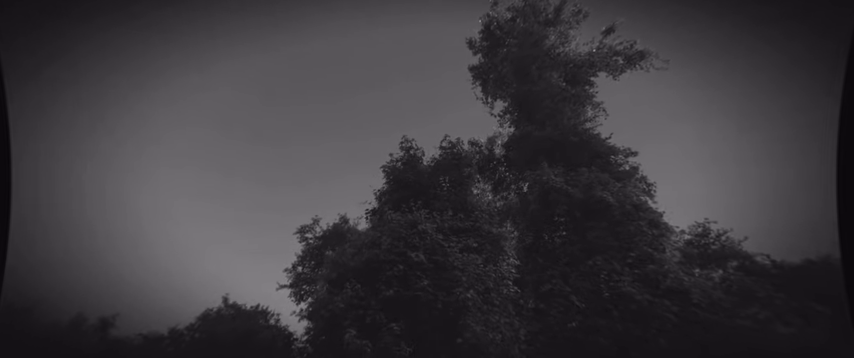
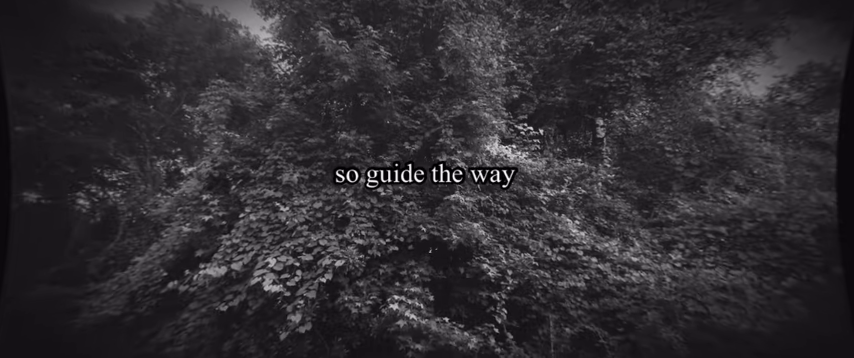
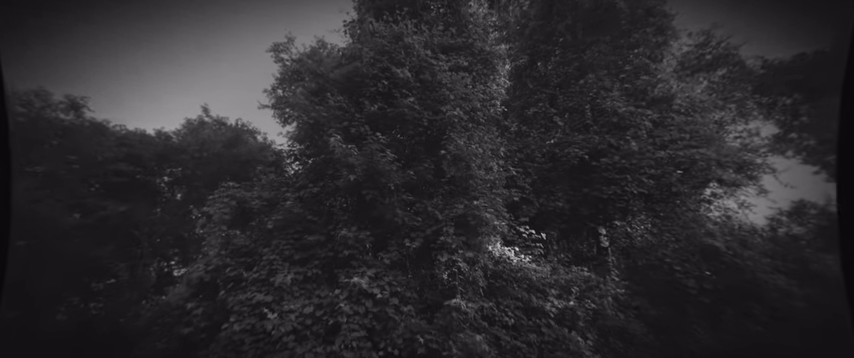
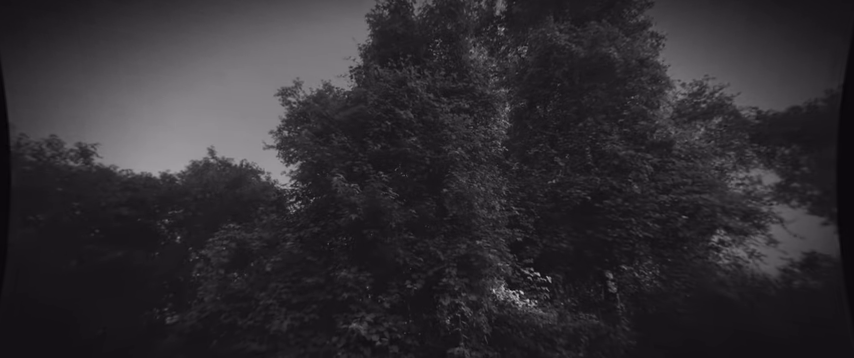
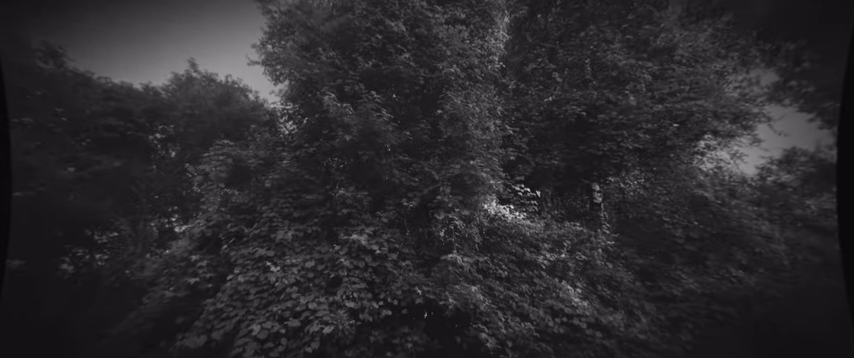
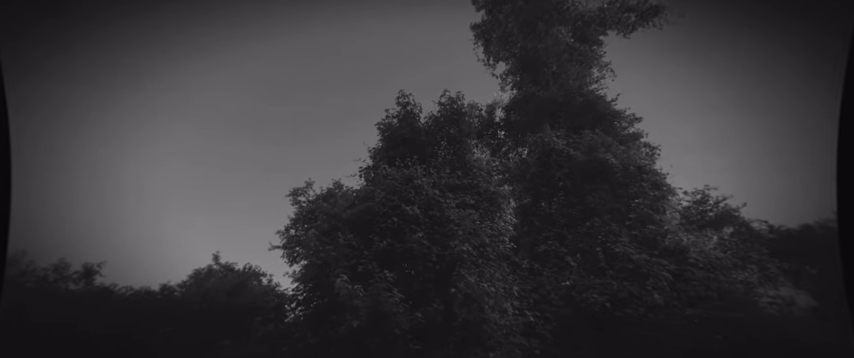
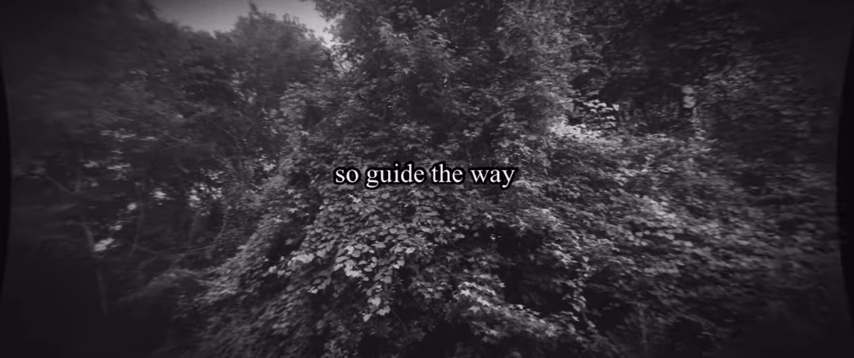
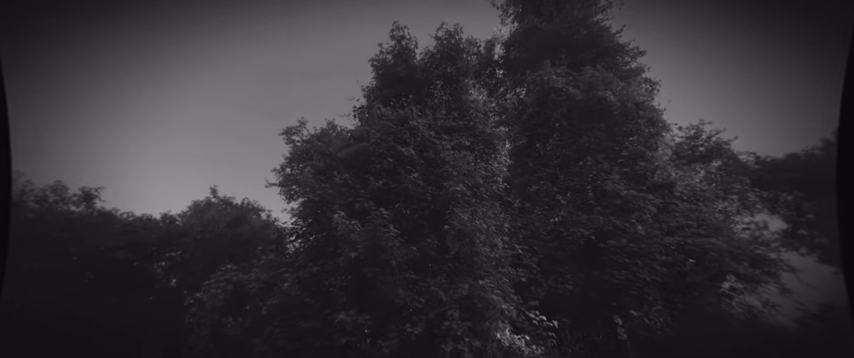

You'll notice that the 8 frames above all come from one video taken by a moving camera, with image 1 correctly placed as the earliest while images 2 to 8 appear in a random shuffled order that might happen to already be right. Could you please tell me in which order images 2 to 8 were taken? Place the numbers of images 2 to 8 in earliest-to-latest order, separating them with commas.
6, 8, 4, 3, 5, 2, 7
